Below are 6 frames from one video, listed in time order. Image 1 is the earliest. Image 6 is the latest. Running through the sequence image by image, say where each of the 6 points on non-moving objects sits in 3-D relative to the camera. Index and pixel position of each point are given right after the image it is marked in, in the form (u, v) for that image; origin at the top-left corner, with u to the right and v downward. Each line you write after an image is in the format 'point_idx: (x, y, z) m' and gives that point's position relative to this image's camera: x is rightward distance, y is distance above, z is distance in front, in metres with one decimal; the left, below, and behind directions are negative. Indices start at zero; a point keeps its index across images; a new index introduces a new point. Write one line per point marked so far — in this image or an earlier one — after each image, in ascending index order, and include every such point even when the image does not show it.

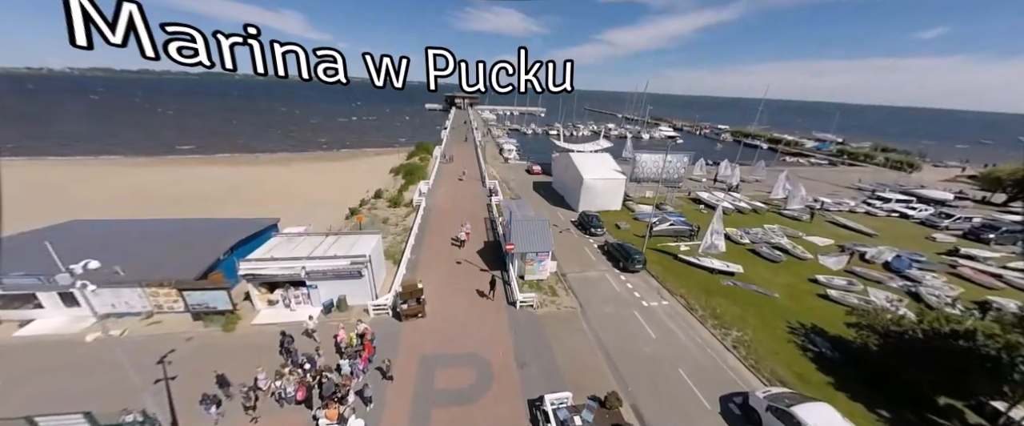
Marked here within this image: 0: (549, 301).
0: (+2.3, -5.5, +19.6) m
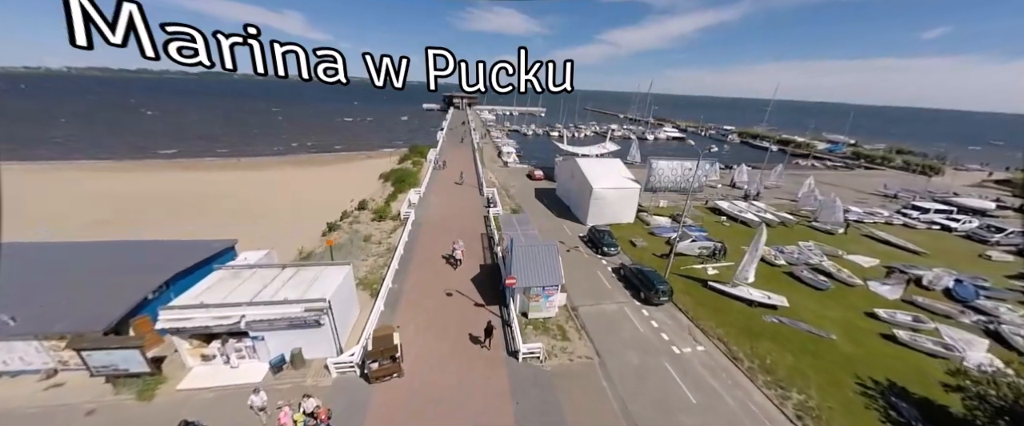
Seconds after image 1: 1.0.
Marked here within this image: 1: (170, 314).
0: (+2.3, -6.8, +15.8) m
1: (-13.7, -4.1, +12.7) m
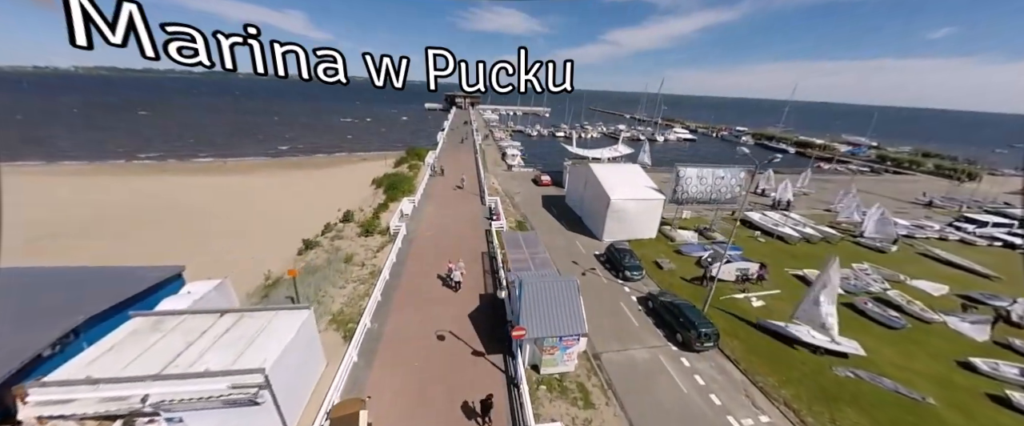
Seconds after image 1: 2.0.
0: (+2.6, -8.0, +12.1) m
1: (-13.4, -5.2, +9.0) m
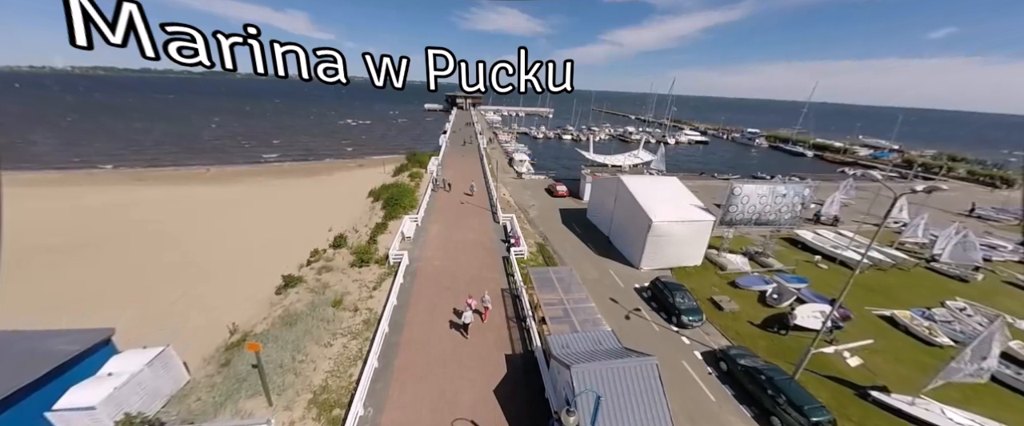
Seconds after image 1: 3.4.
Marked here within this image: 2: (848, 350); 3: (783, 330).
0: (+4.3, -9.7, +8.0) m
1: (-11.7, -6.9, +4.8) m
2: (+17.5, -7.1, +16.5) m
3: (+14.6, -6.3, +17.1) m
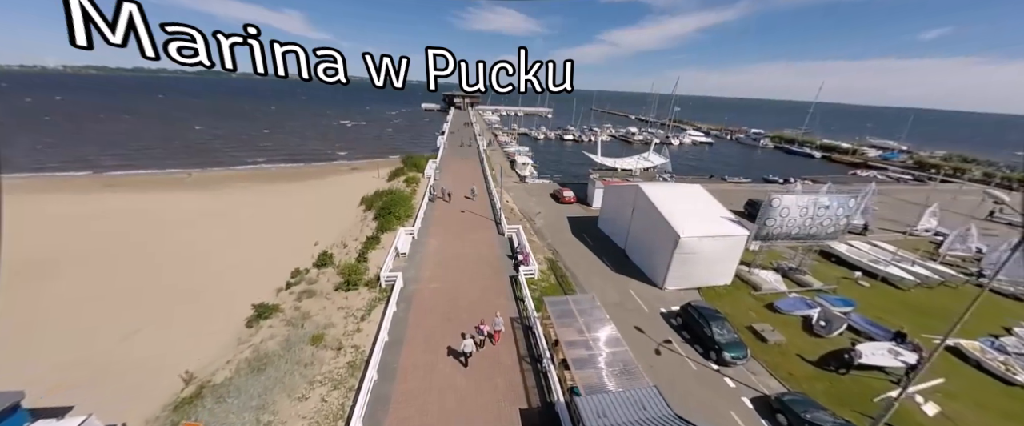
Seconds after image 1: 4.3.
0: (+4.9, -10.6, +5.4) m
1: (-11.1, -7.8, +2.2) m
2: (+18.1, -8.0, +14.0) m
3: (+15.2, -7.2, +14.6) m
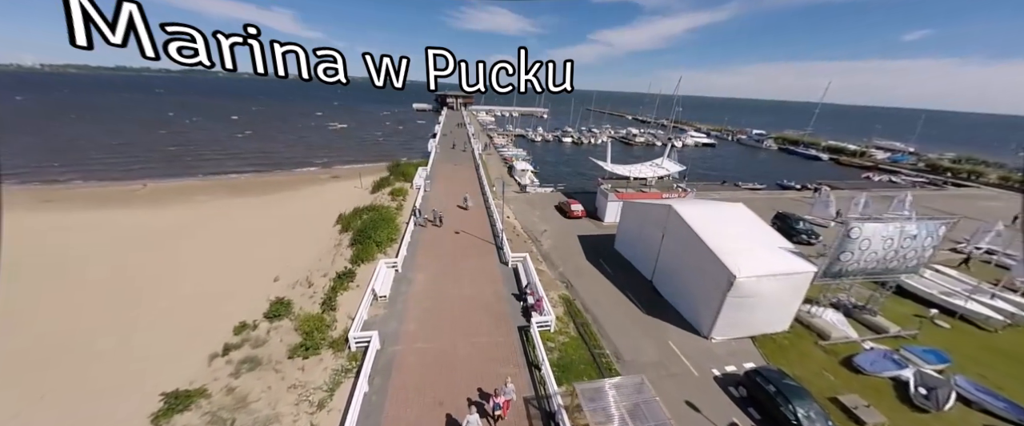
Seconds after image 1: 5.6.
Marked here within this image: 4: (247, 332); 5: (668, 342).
0: (+5.7, -12.3, +1.2) m
1: (-10.2, -9.6, -2.3) m
2: (+18.7, -9.5, +10.1) m
3: (+15.8, -8.7, +10.7) m
4: (-12.8, -5.6, +15.4) m
5: (+8.0, -6.5, +16.0) m
